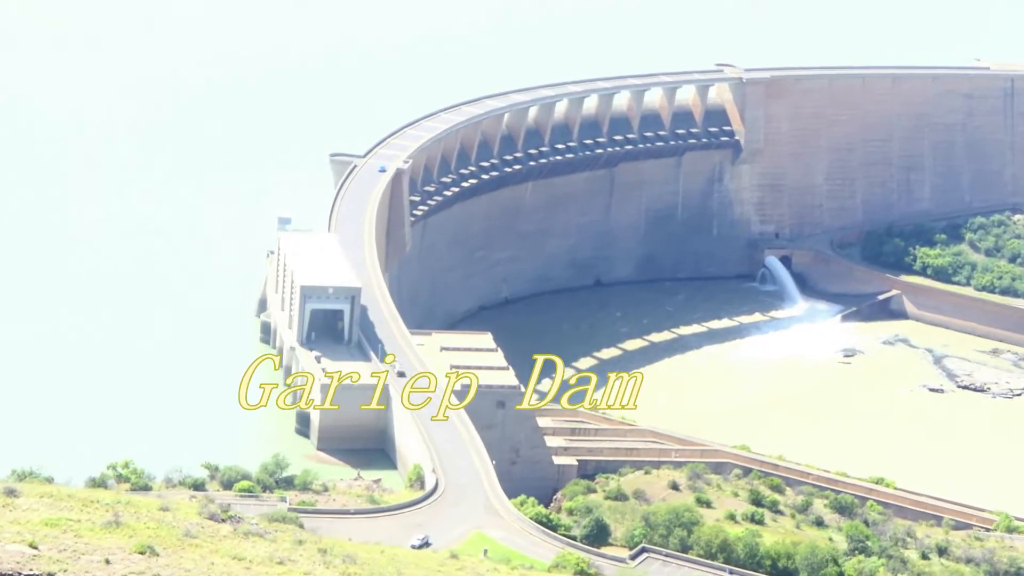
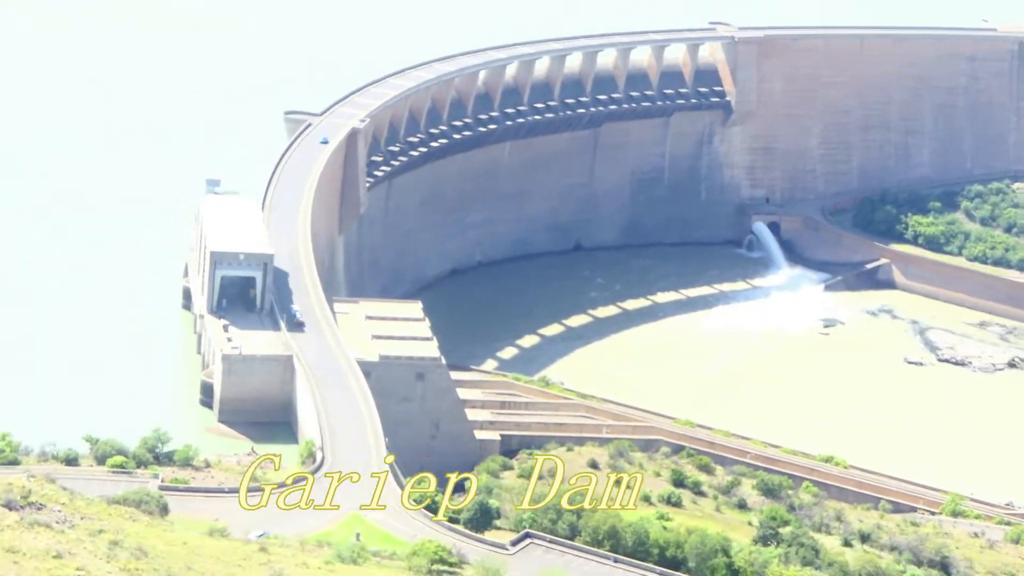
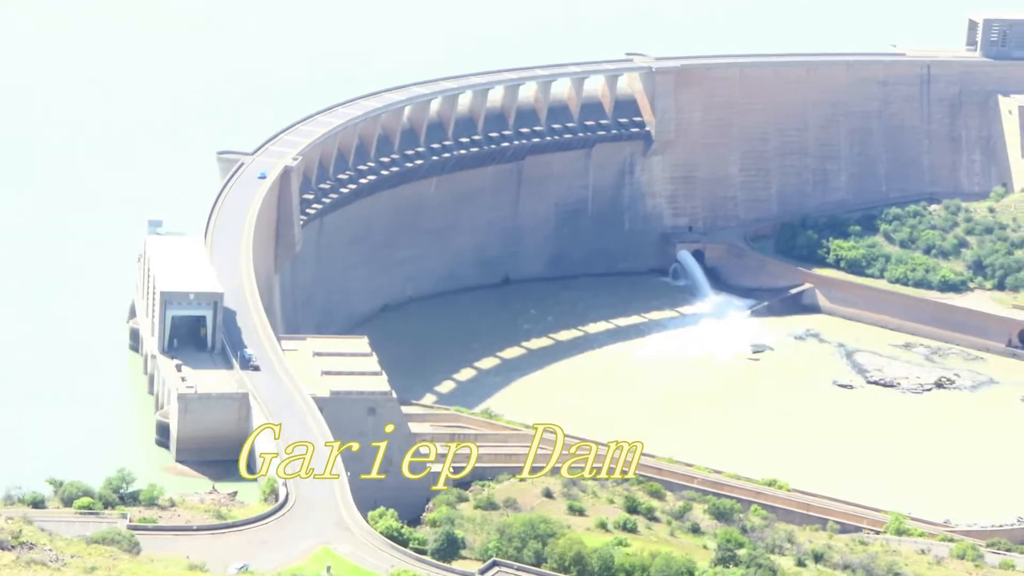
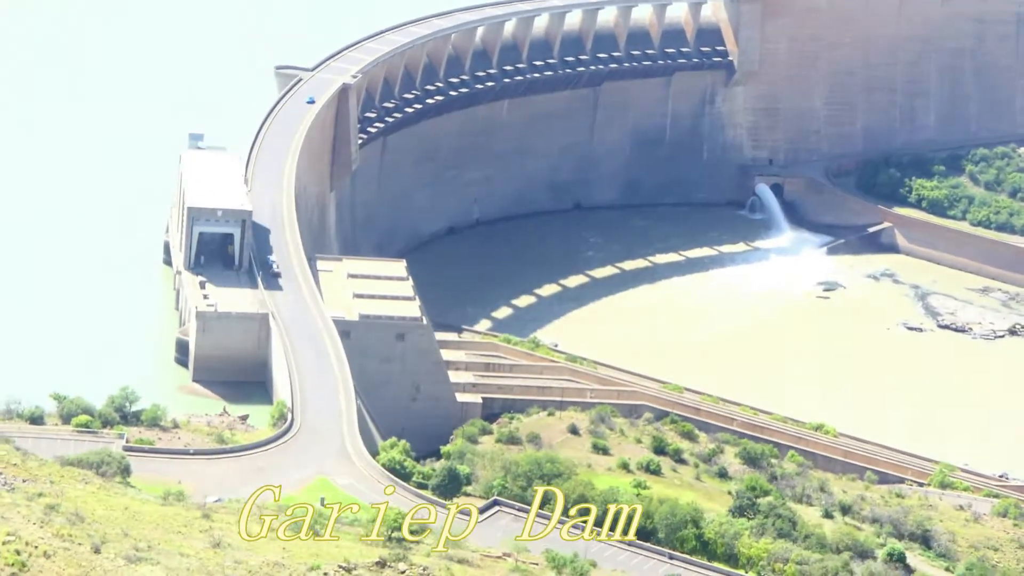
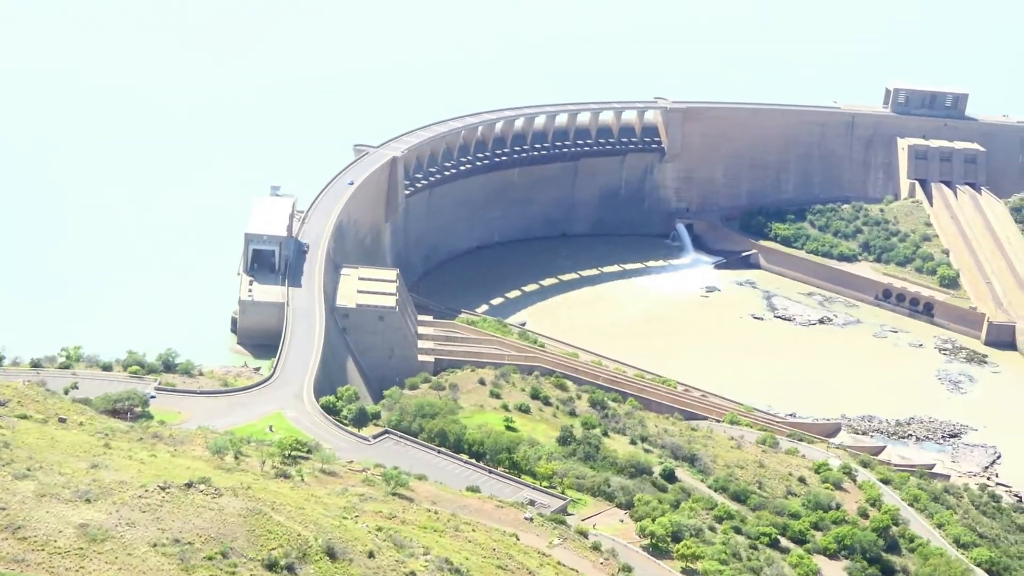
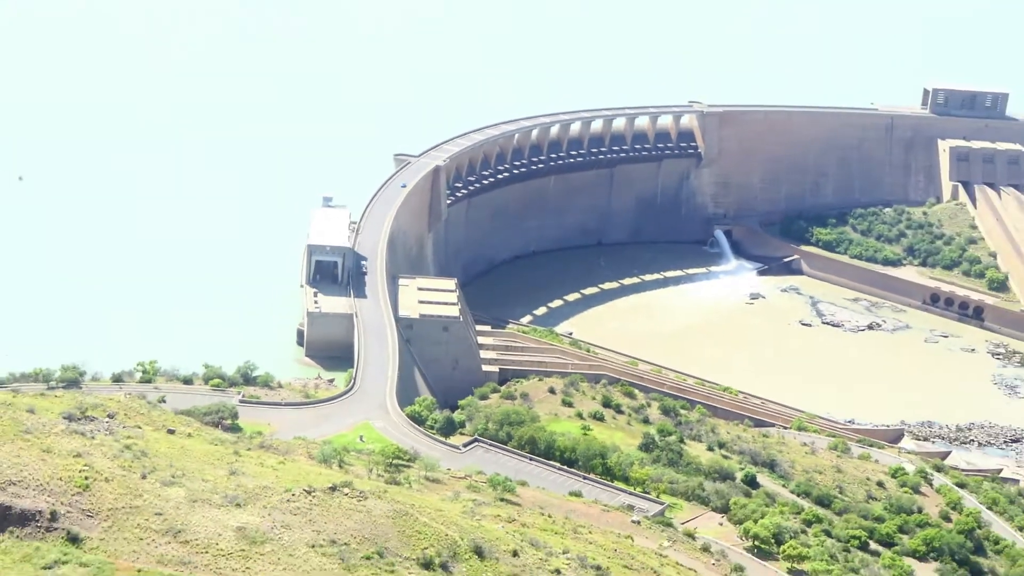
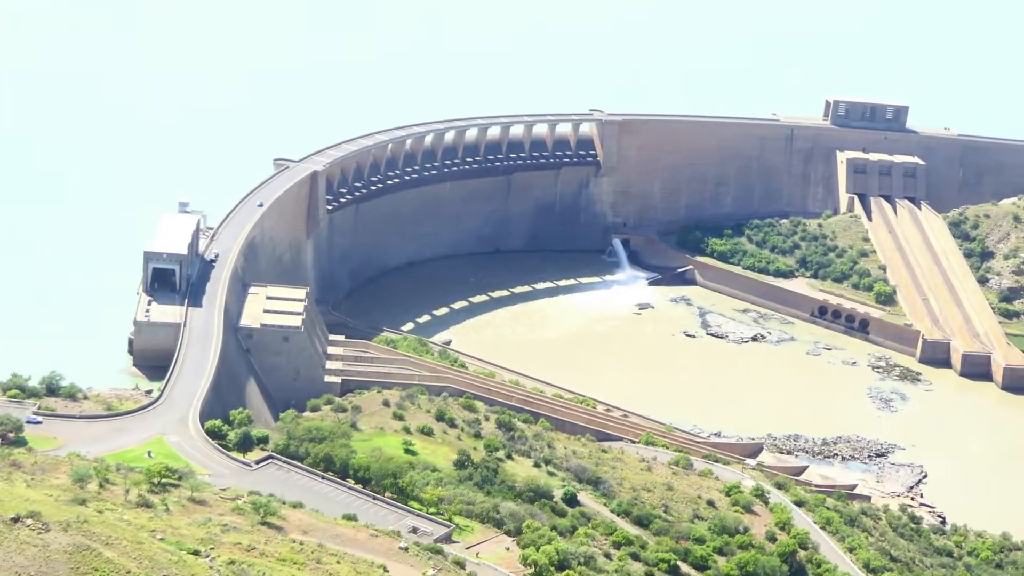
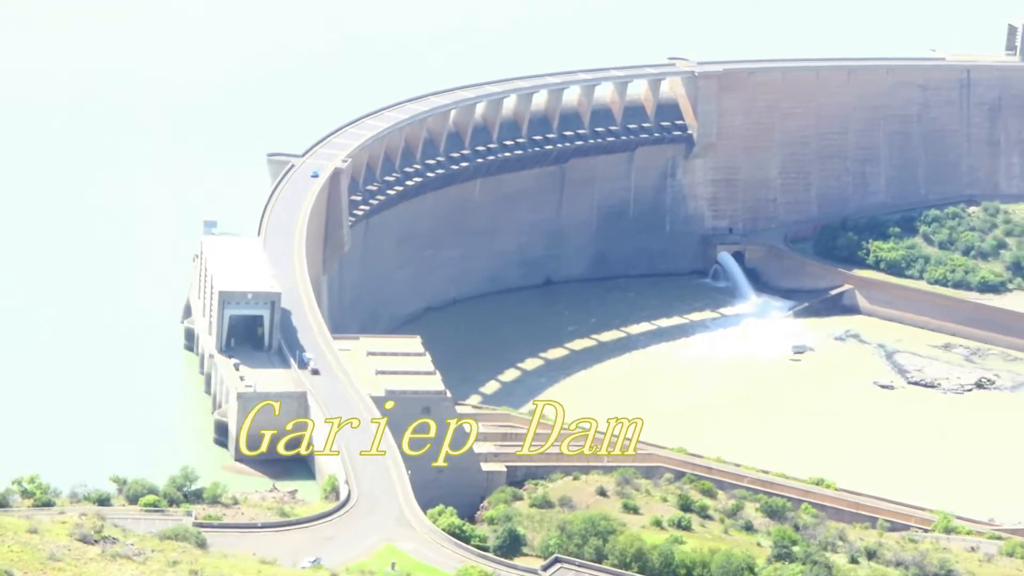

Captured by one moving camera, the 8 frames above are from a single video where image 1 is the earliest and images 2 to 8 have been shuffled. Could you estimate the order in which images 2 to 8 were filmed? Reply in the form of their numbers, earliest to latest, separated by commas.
8, 3, 2, 4, 6, 5, 7
